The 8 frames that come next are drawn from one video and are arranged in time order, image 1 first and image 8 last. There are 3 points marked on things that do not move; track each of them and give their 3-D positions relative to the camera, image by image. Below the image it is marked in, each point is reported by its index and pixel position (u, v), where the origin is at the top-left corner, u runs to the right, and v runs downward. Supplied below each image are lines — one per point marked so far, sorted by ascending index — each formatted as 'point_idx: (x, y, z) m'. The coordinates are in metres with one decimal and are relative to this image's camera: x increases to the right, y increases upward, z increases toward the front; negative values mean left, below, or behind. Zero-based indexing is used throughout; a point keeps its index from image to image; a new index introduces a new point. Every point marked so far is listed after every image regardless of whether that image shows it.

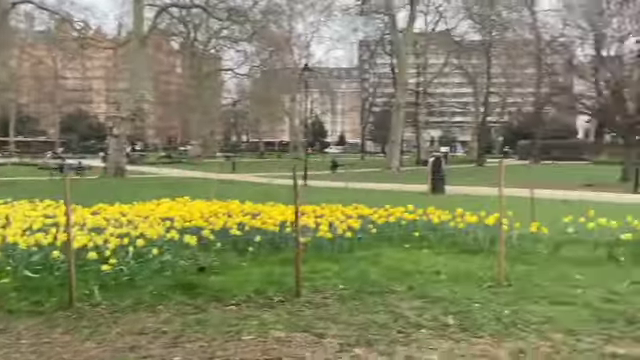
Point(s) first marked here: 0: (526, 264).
0: (+3.3, -1.4, +9.4) m
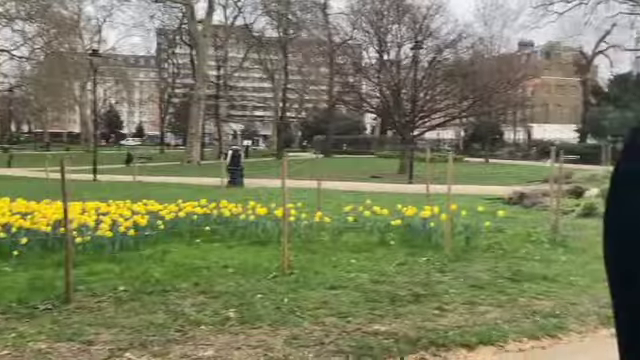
0: (-0.2, -1.2, +9.8) m
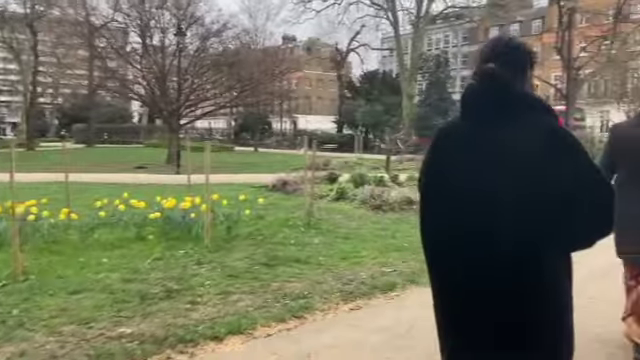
0: (-4.1, -1.1, +8.9) m
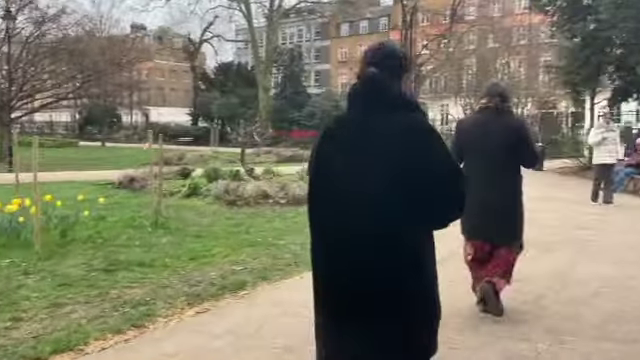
0: (-6.2, -1.2, +7.4) m
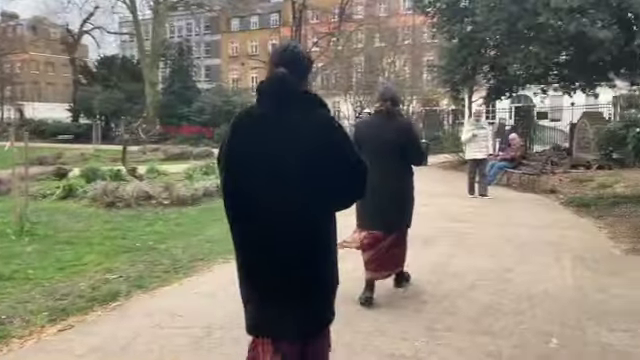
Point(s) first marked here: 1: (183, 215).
0: (-7.5, -1.3, +5.9) m
1: (-3.1, -0.8, +13.3) m
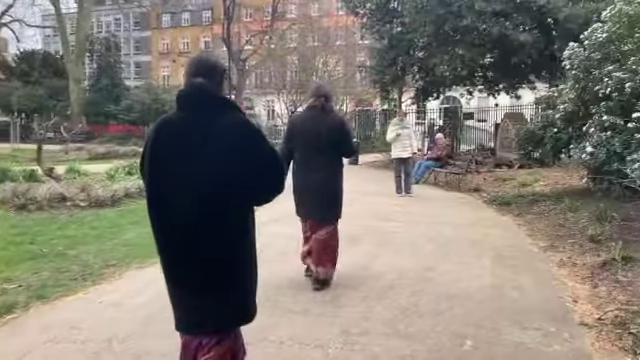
0: (-8.3, -1.4, +4.8) m
1: (-4.8, -0.8, +12.7) m
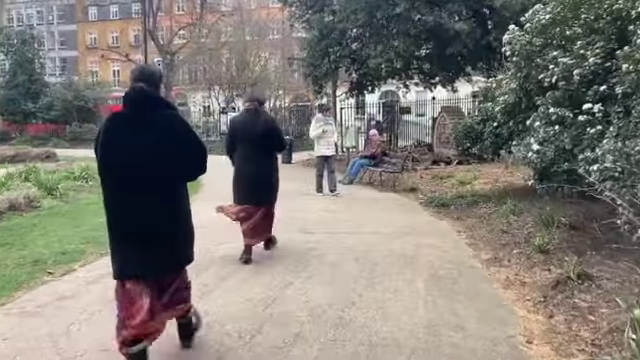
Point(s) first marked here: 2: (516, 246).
0: (-9.1, -1.7, +2.3) m
1: (-6.4, -1.0, +10.5) m
2: (+3.1, -1.0, +9.1) m
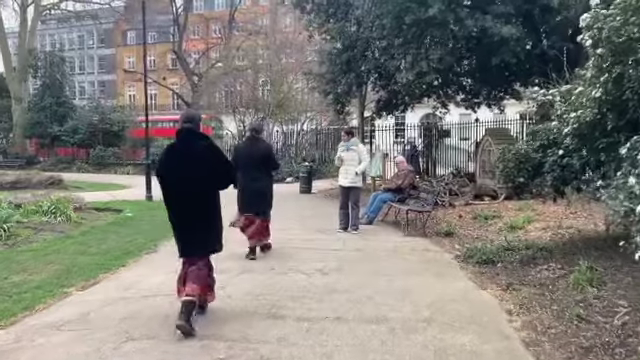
0: (-9.9, -2.0, -0.4) m
1: (-6.6, -1.7, +7.5) m
2: (+2.7, -1.7, +5.5) m
